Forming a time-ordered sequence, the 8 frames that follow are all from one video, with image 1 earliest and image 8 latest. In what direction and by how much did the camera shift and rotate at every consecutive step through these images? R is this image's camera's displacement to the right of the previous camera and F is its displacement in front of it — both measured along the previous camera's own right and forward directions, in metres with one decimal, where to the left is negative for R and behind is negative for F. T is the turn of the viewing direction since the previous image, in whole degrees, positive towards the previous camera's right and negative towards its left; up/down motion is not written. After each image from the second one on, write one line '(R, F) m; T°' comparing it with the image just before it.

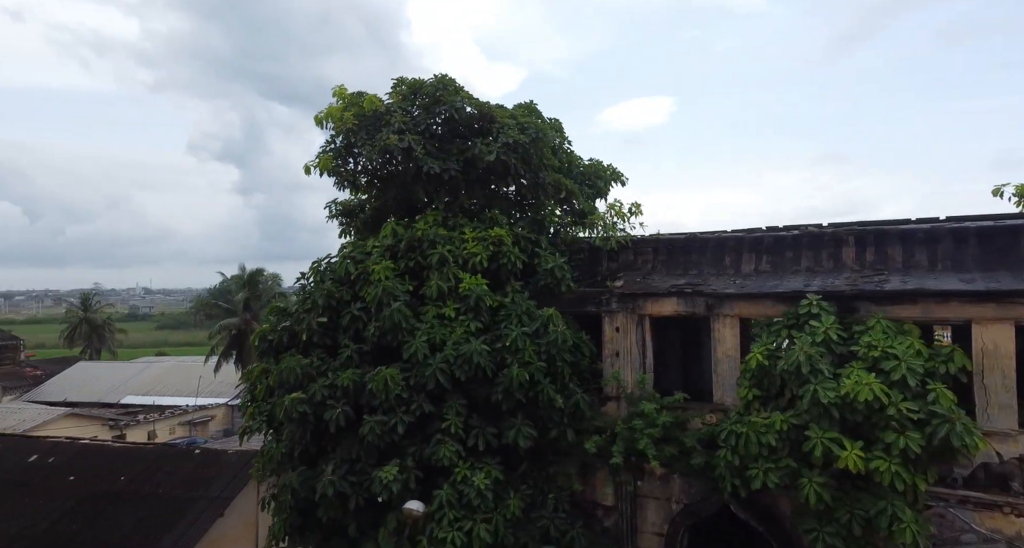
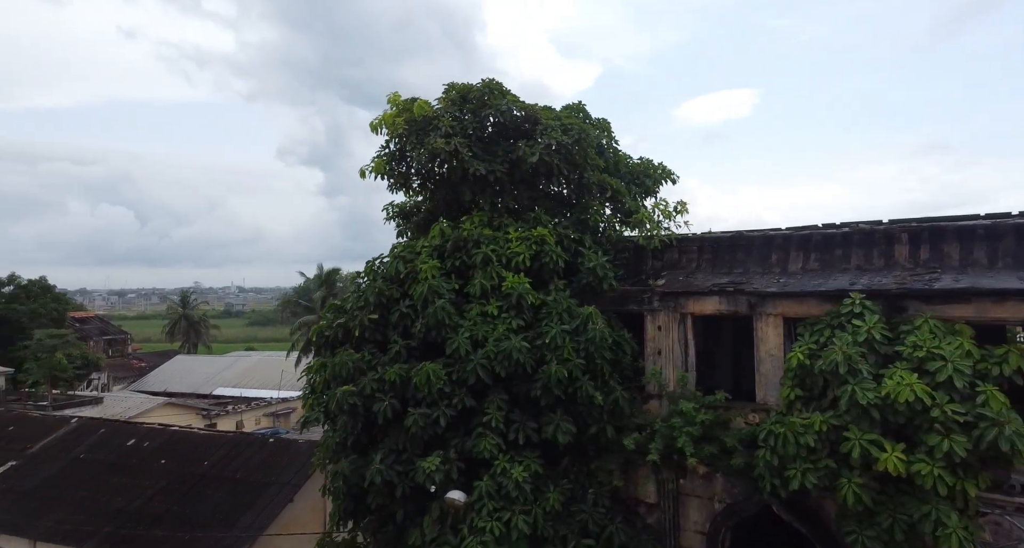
(+0.4, -0.2) m; -6°
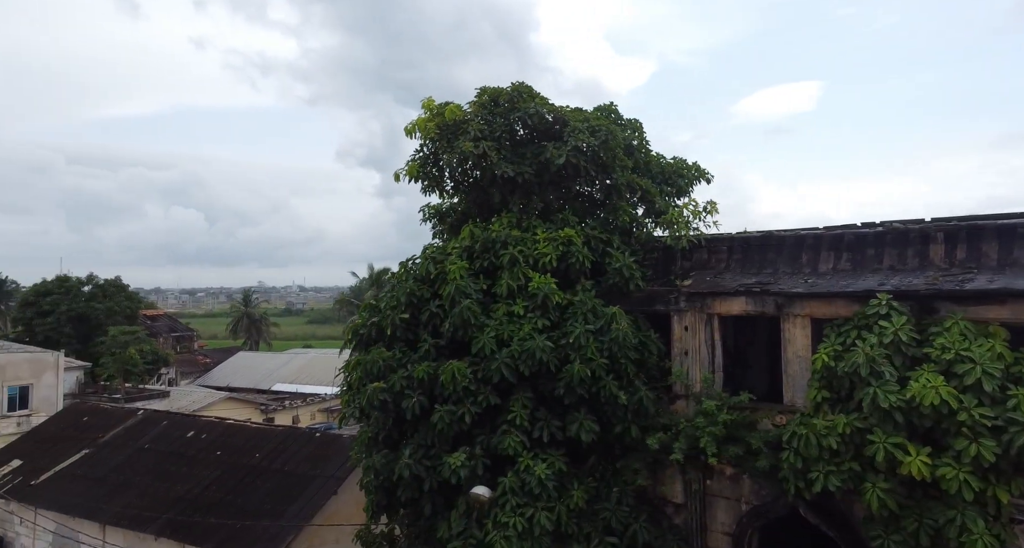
(+0.3, -0.1) m; -4°
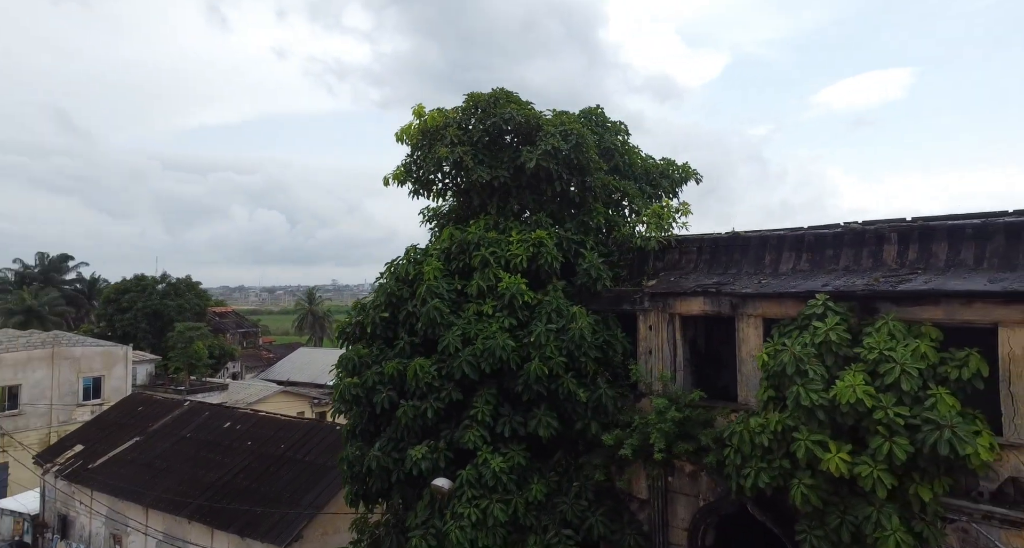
(+1.1, -0.3) m; -4°
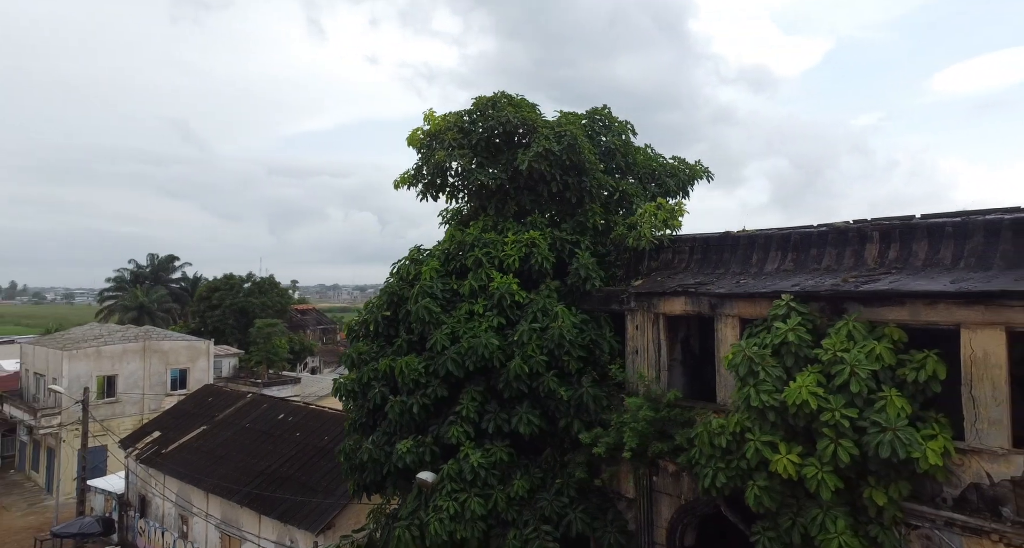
(+1.0, -0.2) m; -6°
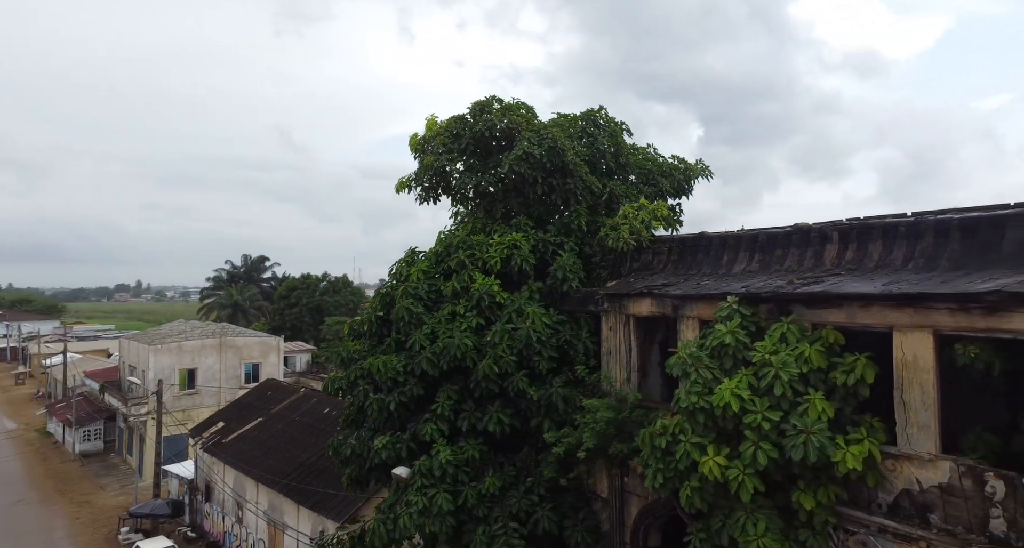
(+1.2, -0.2) m; -5°
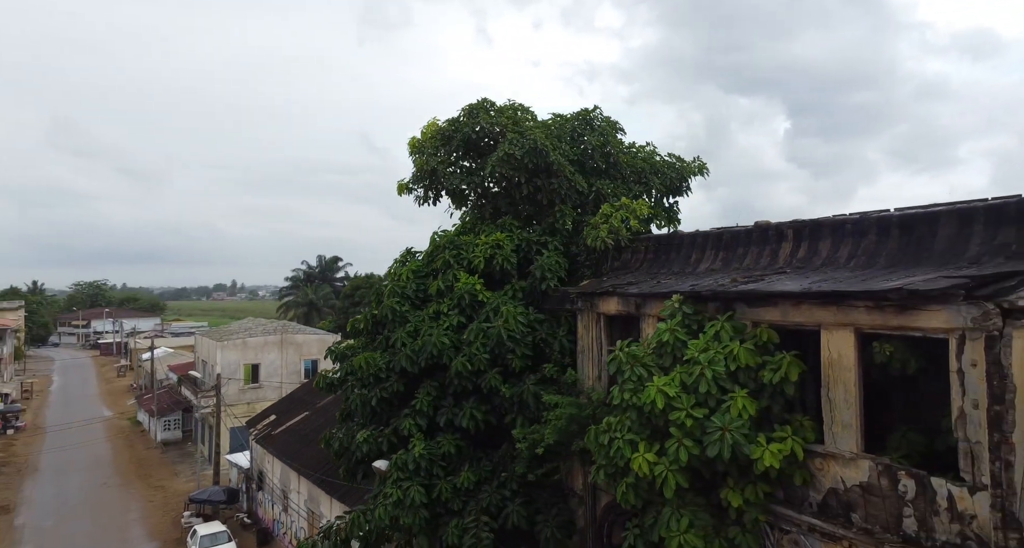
(+1.1, -0.2) m; -5°
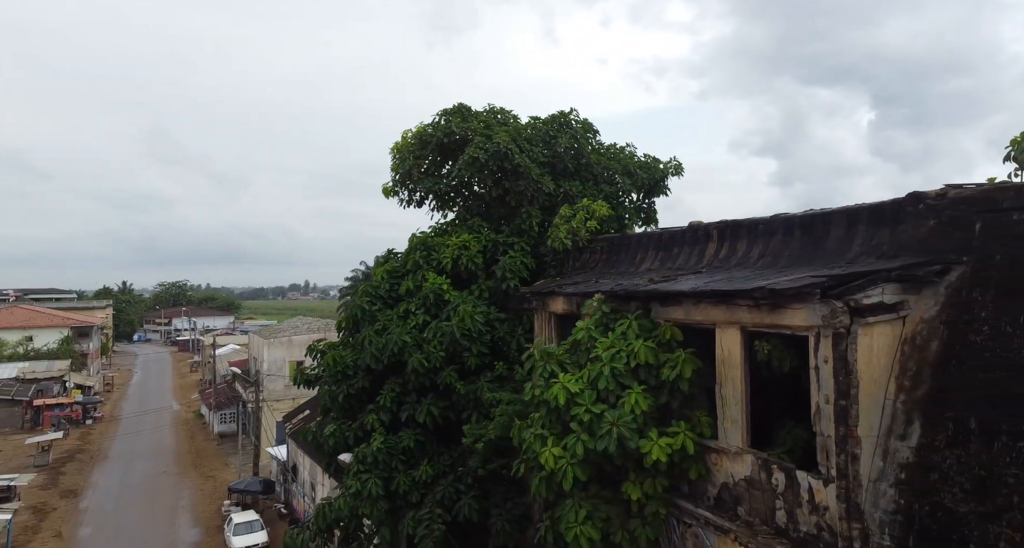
(+1.2, -0.3) m; -4°
